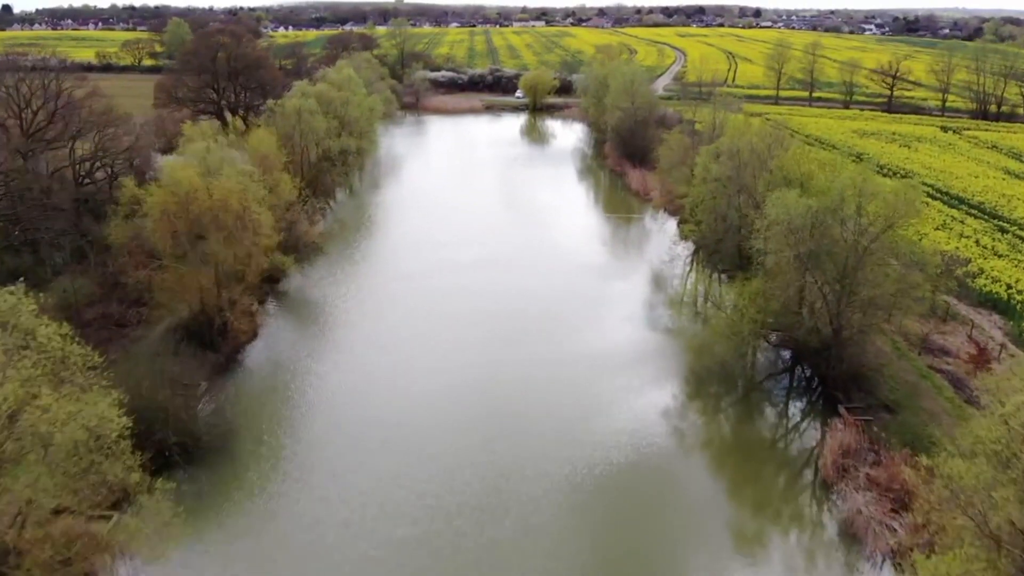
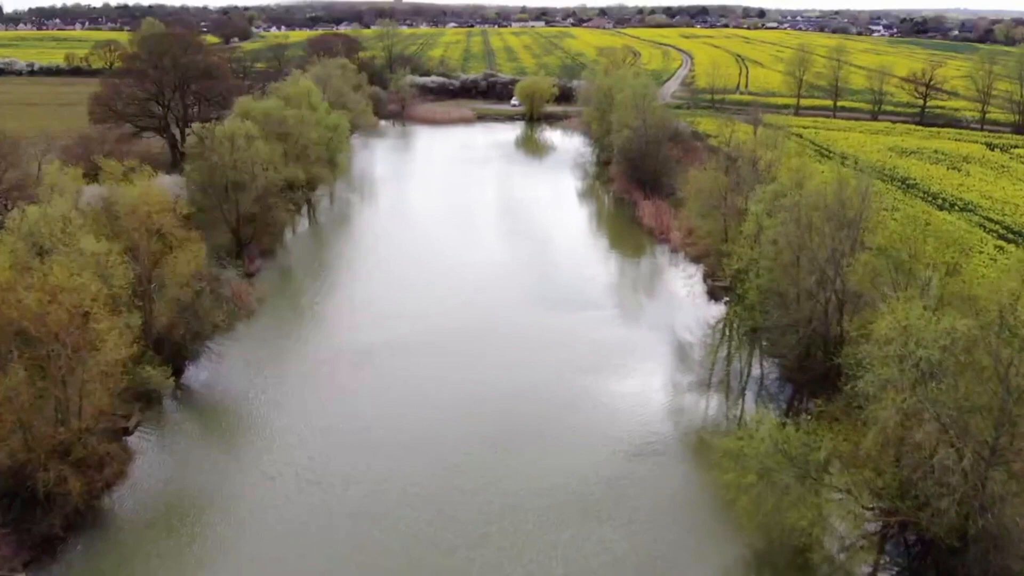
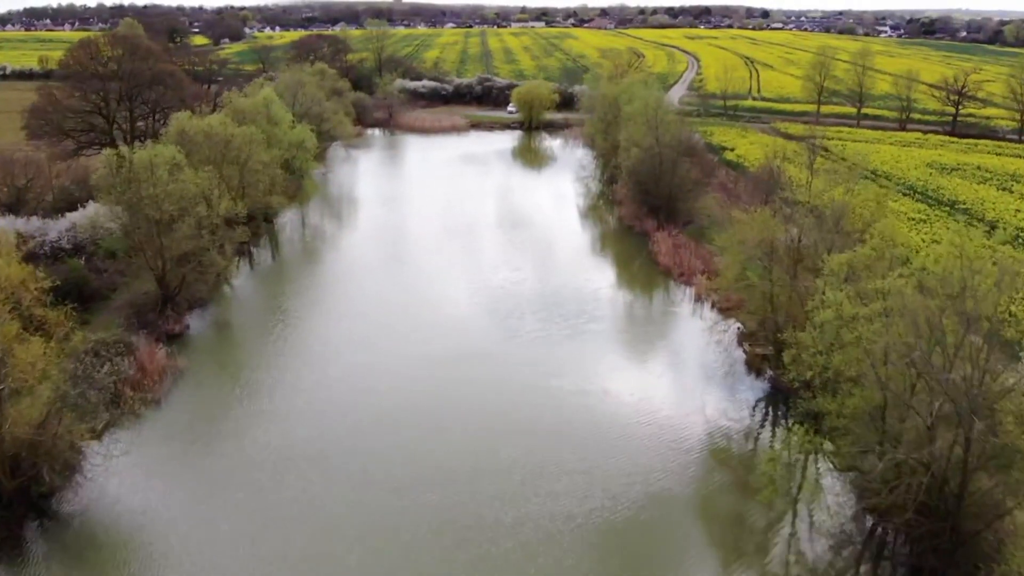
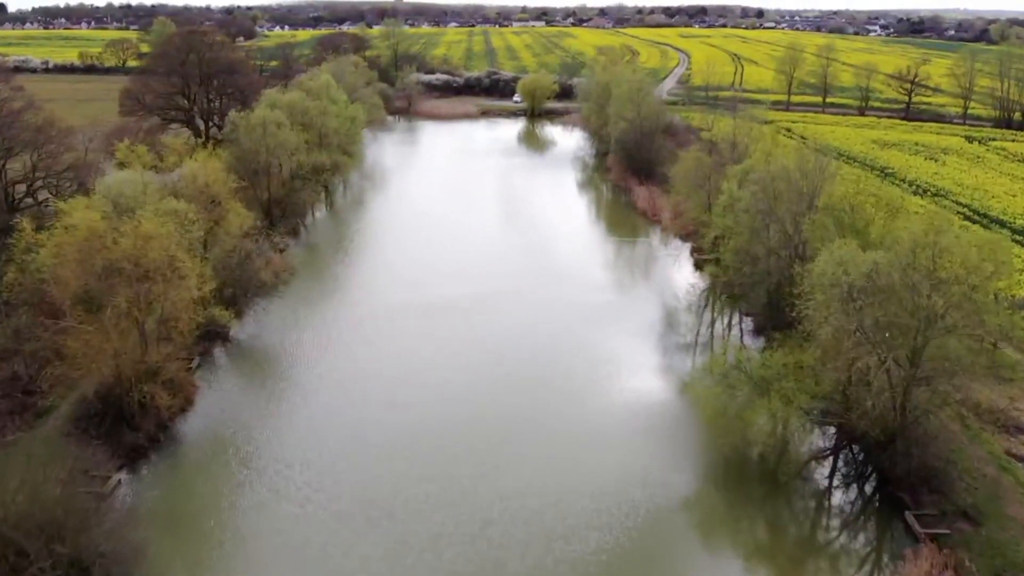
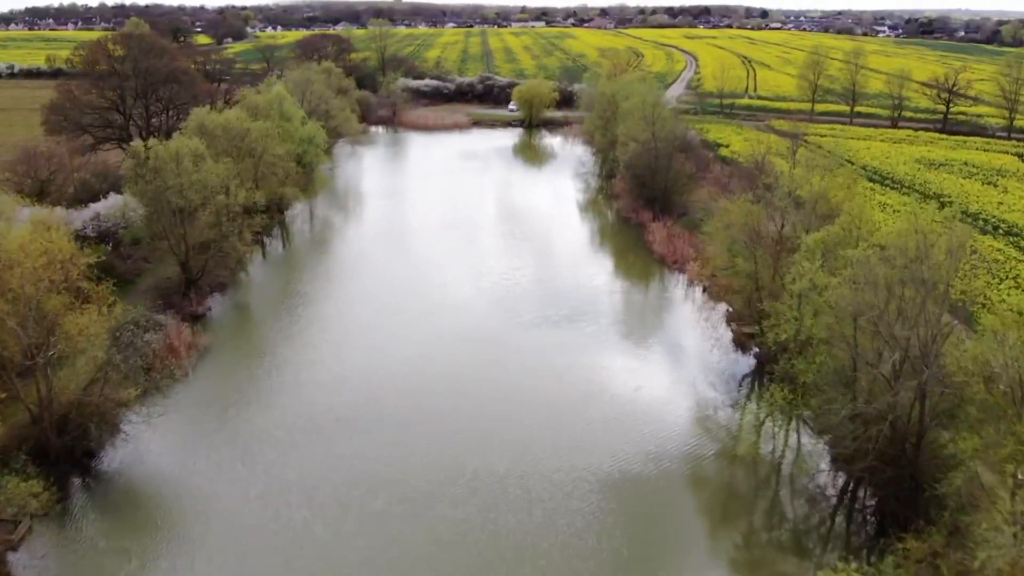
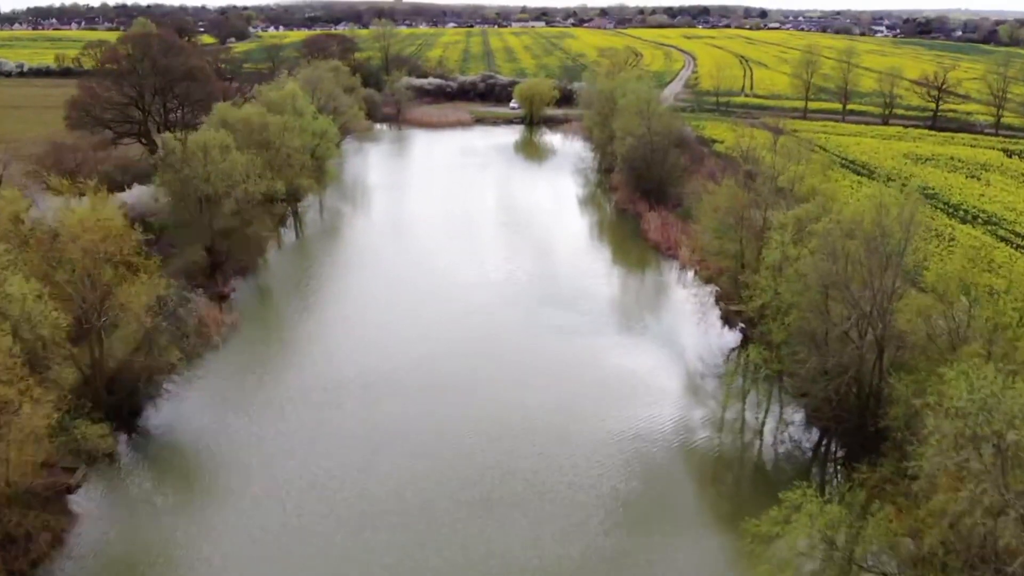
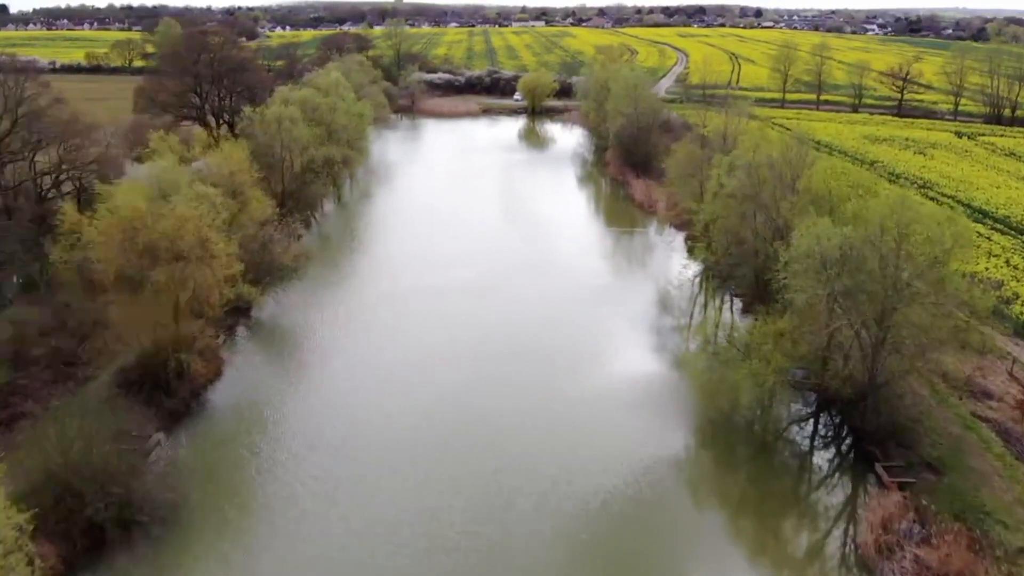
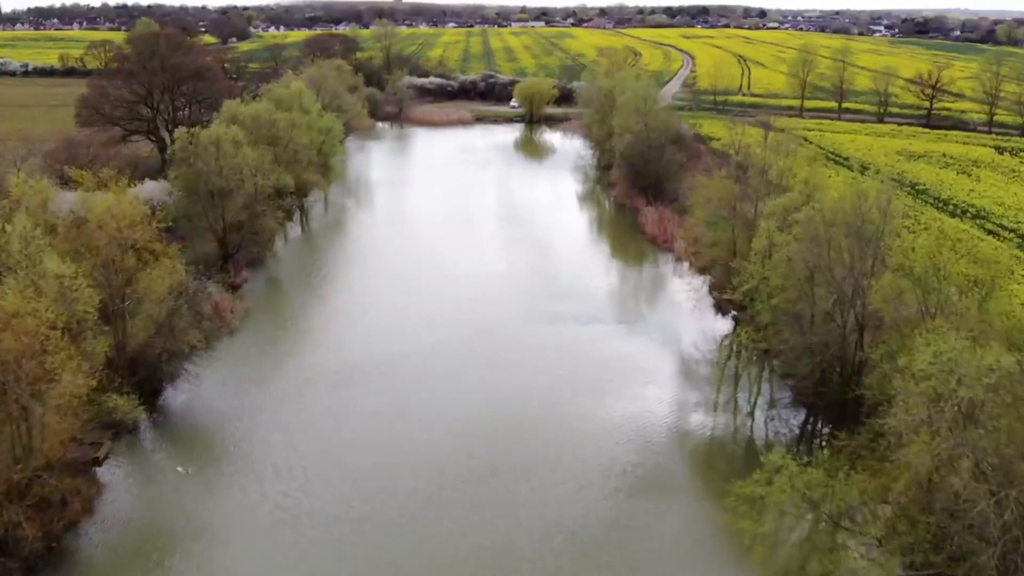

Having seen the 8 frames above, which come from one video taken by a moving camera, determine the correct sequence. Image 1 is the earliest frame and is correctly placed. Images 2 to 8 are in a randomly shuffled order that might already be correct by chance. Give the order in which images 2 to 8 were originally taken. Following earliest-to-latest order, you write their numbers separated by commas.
7, 4, 2, 8, 6, 5, 3
